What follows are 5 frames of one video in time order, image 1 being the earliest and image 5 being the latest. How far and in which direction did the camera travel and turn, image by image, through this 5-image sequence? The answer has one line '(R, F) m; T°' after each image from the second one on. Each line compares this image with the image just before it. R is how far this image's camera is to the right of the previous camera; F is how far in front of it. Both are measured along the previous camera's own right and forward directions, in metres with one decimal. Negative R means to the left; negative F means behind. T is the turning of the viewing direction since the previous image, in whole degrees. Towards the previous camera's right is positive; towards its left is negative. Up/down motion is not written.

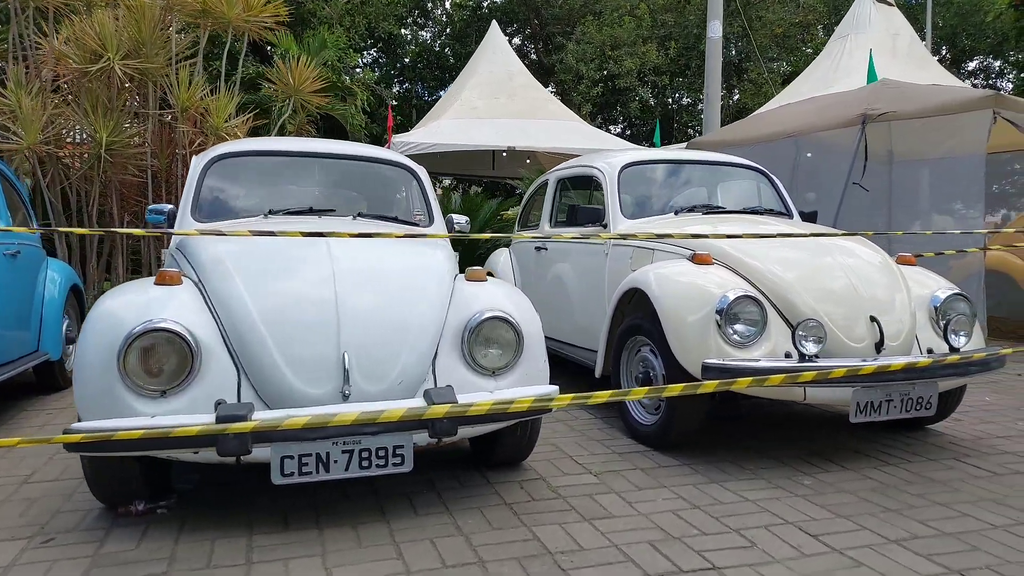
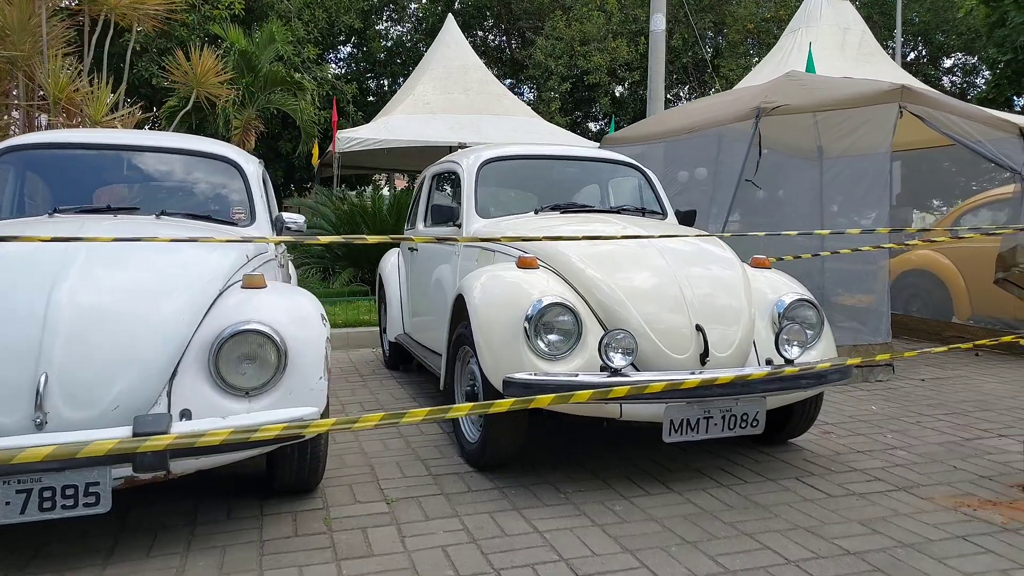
(+1.1, +0.3) m; +1°
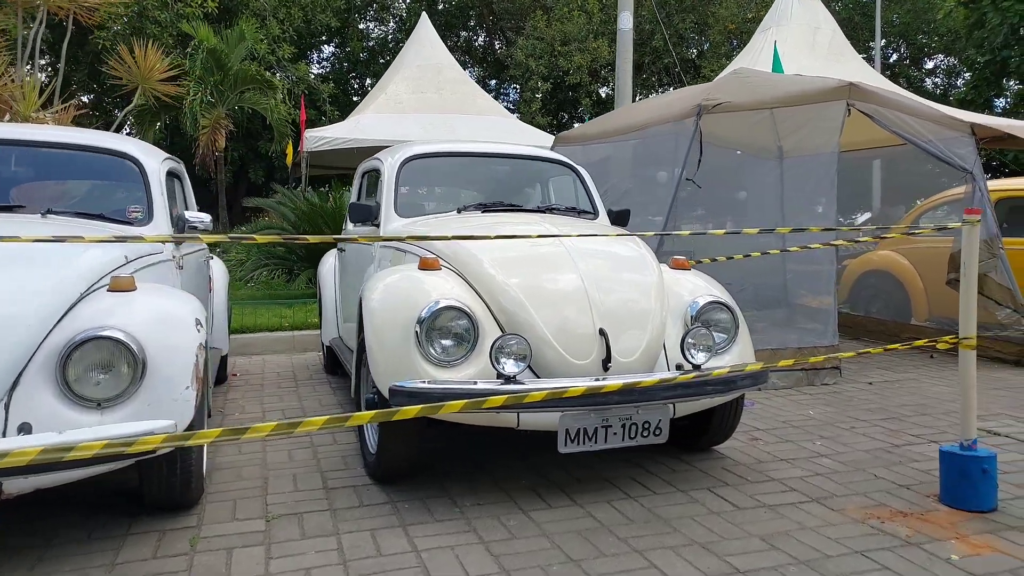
(+0.5, +0.2) m; +1°
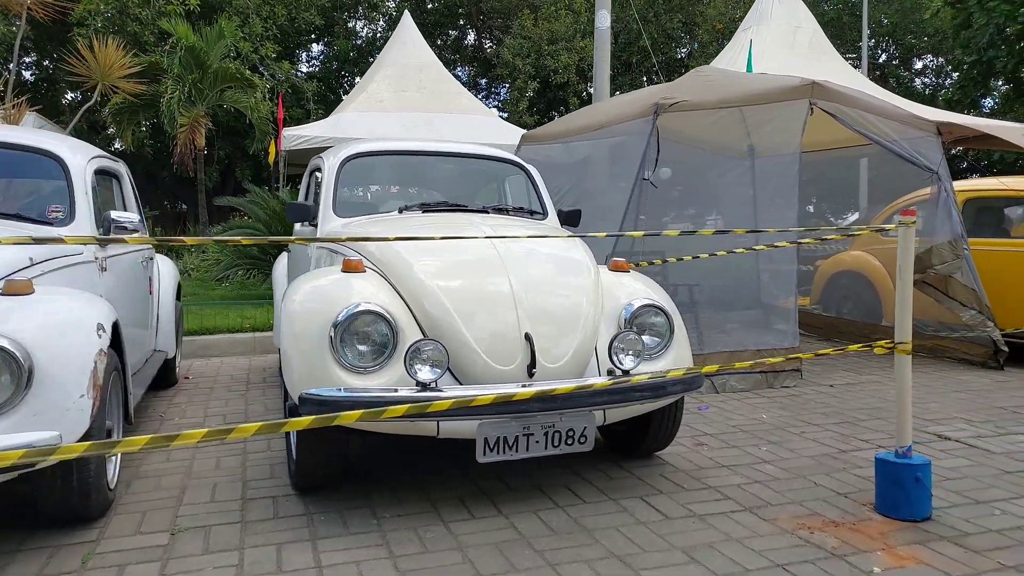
(+0.4, +0.1) m; +1°
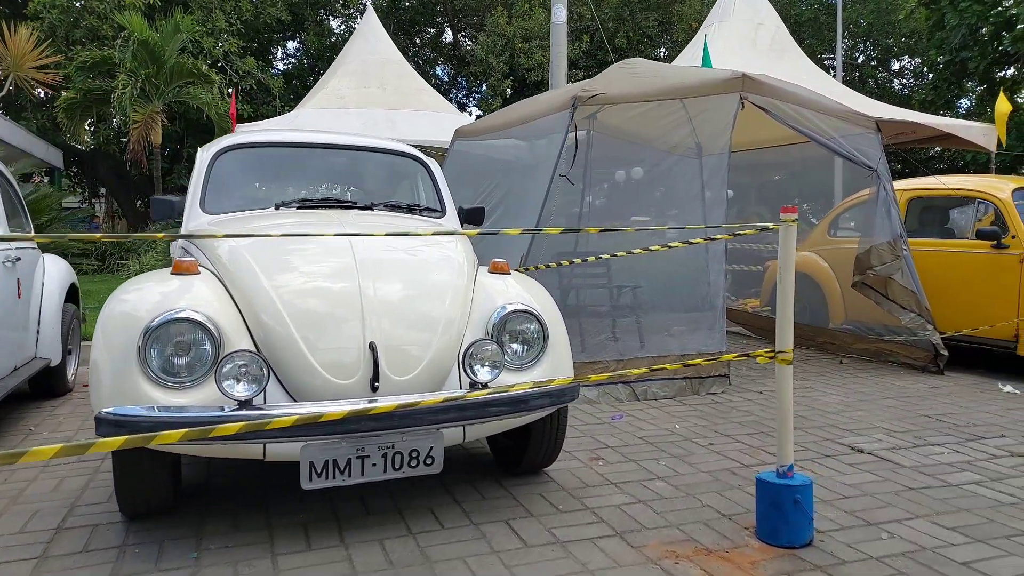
(+0.7, +0.3) m; +1°
